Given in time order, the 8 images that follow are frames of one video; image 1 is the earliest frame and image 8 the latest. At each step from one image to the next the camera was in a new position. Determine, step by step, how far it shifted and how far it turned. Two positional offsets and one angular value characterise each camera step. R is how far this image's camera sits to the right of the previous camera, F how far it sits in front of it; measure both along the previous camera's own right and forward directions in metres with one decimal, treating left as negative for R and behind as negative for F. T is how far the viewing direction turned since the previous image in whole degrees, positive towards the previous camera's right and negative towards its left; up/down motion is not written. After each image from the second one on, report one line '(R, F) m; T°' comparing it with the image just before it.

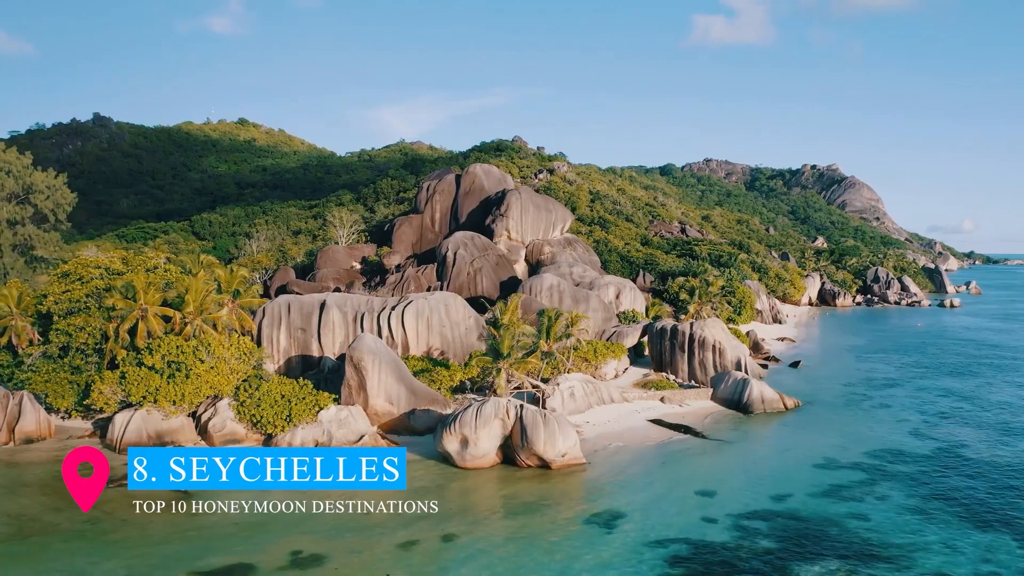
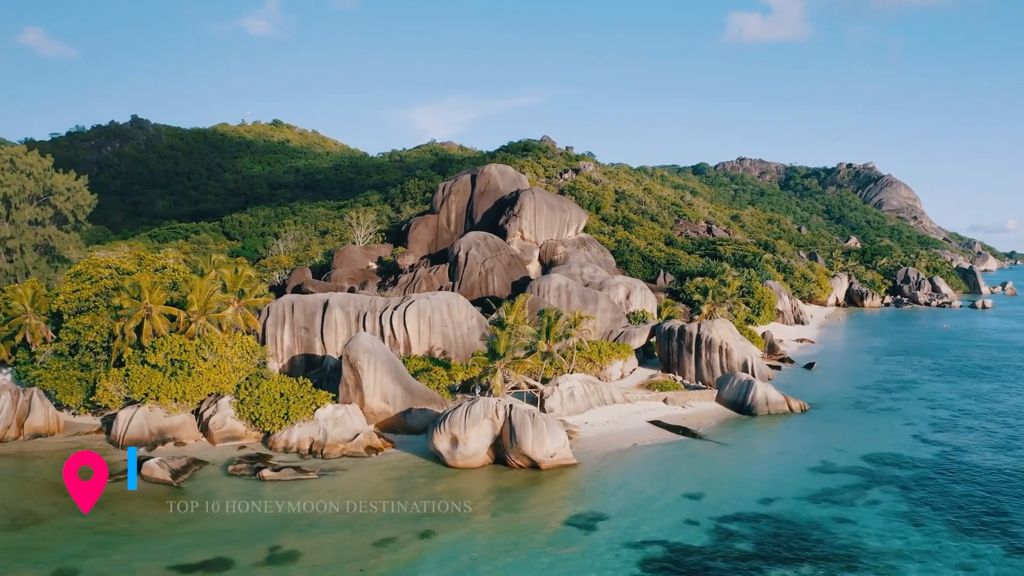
(+1.1, 0.0) m; -2°
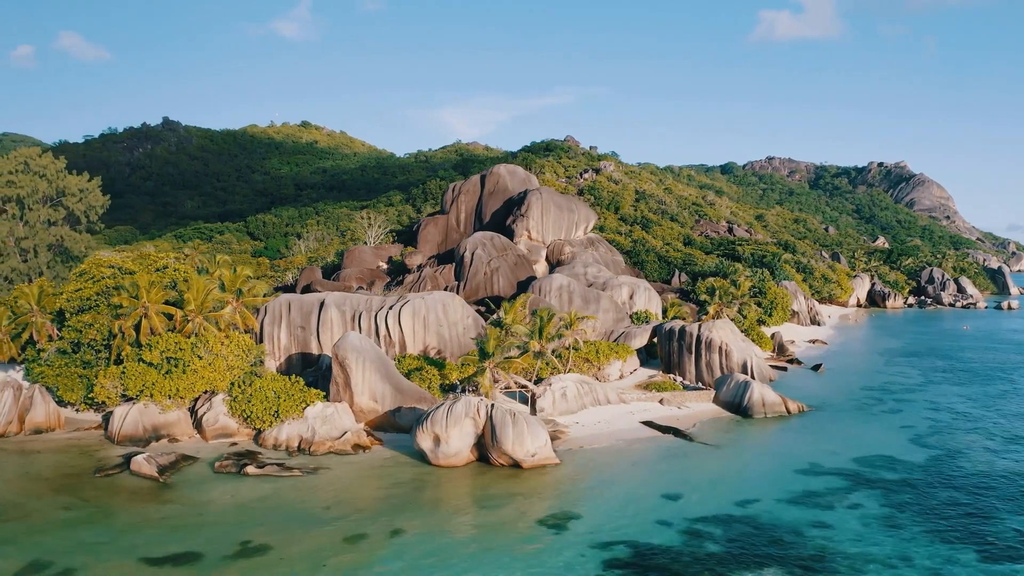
(+1.2, 0.0) m; -2°
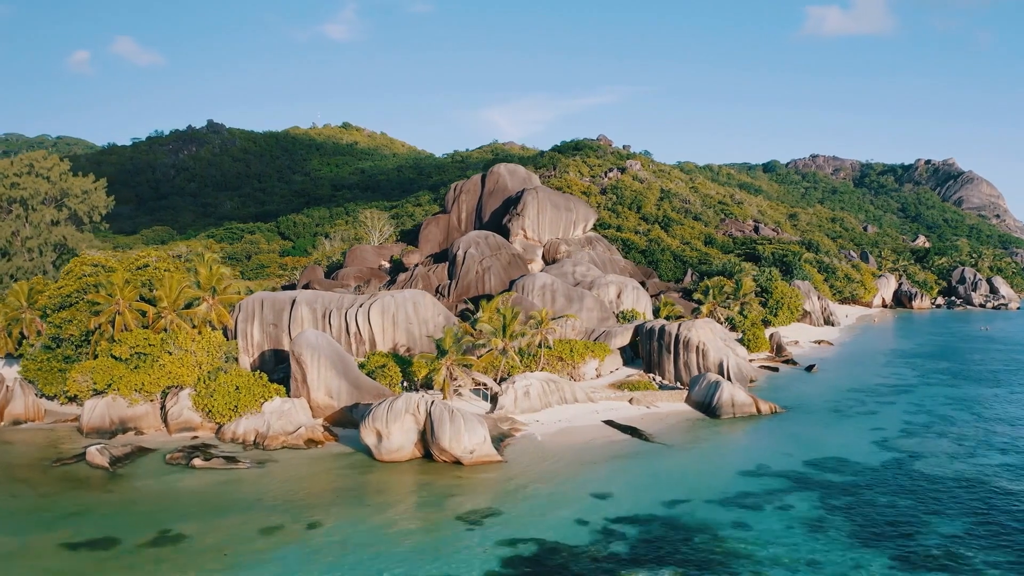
(+2.6, 0.0) m; -3°
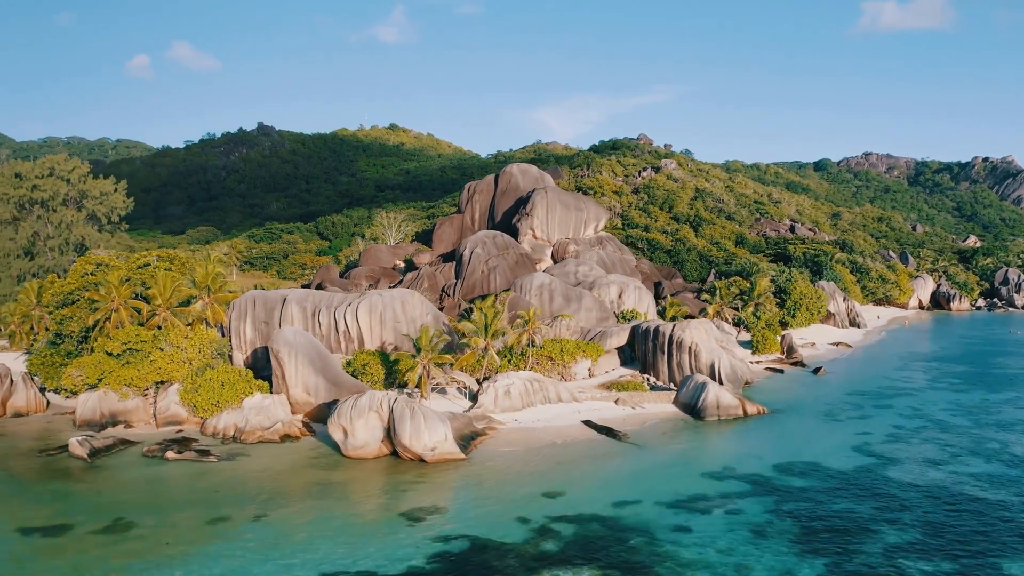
(+2.2, 0.0) m; -3°
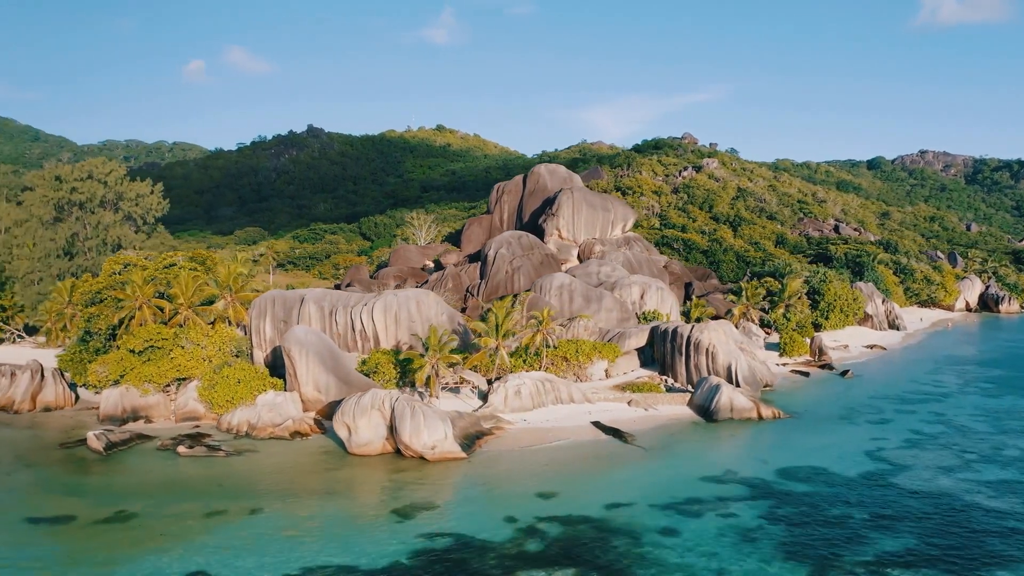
(+1.2, 0.0) m; -3°
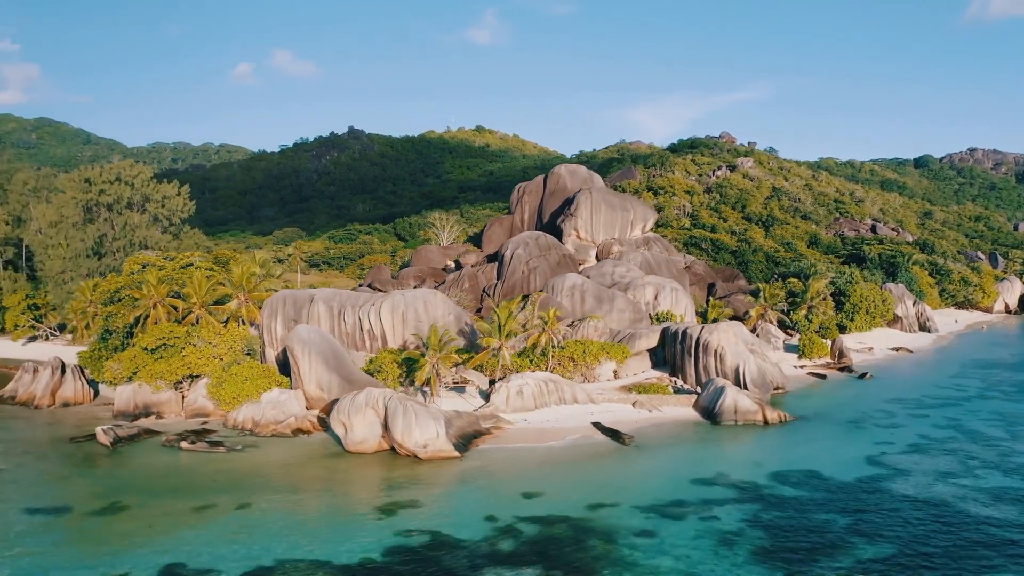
(+1.2, 0.0) m; -3°
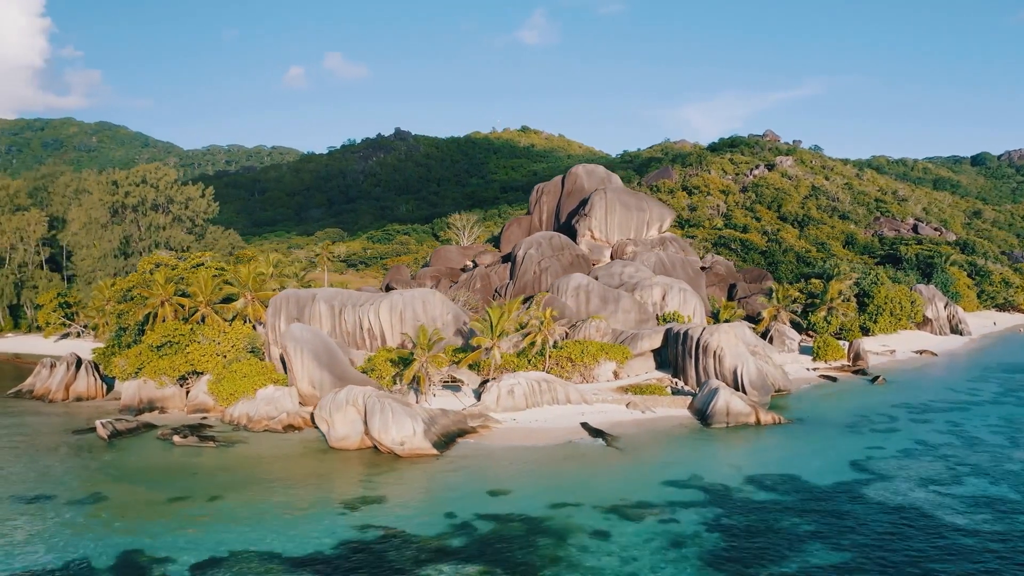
(+1.8, -0.1) m; -3°
